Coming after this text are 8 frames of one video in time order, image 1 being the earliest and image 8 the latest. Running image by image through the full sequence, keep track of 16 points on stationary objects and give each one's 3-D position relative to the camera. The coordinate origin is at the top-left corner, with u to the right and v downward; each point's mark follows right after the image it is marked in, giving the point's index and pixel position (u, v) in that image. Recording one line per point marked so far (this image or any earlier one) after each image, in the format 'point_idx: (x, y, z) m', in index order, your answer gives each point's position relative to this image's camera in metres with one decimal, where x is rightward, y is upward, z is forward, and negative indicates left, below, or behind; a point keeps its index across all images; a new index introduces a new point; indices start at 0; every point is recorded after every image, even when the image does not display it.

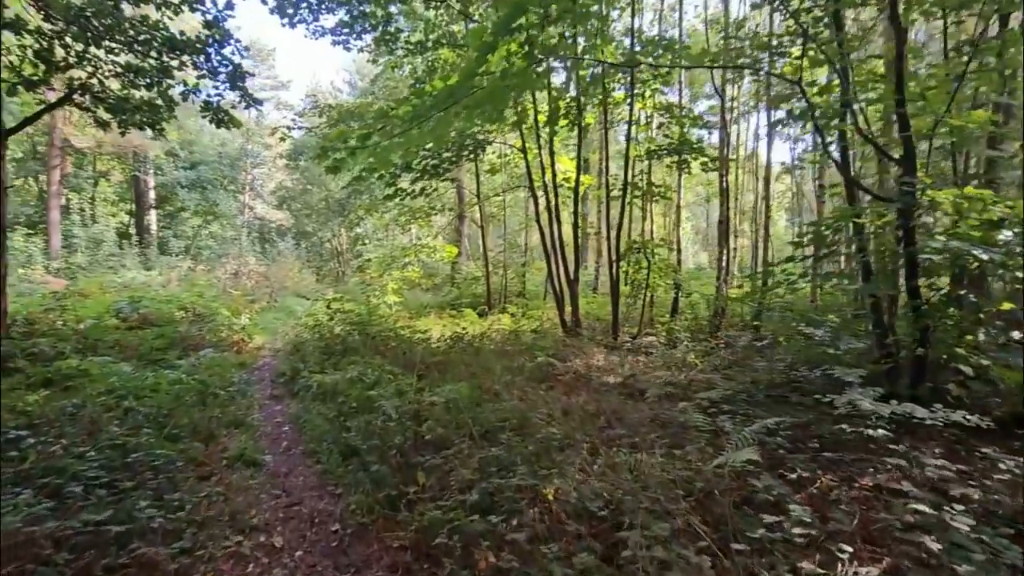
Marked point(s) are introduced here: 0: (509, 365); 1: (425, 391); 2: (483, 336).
0: (0.0, -1.2, +7.6) m
1: (-1.0, -1.3, +6.1) m
2: (-0.5, -1.0, +10.1) m
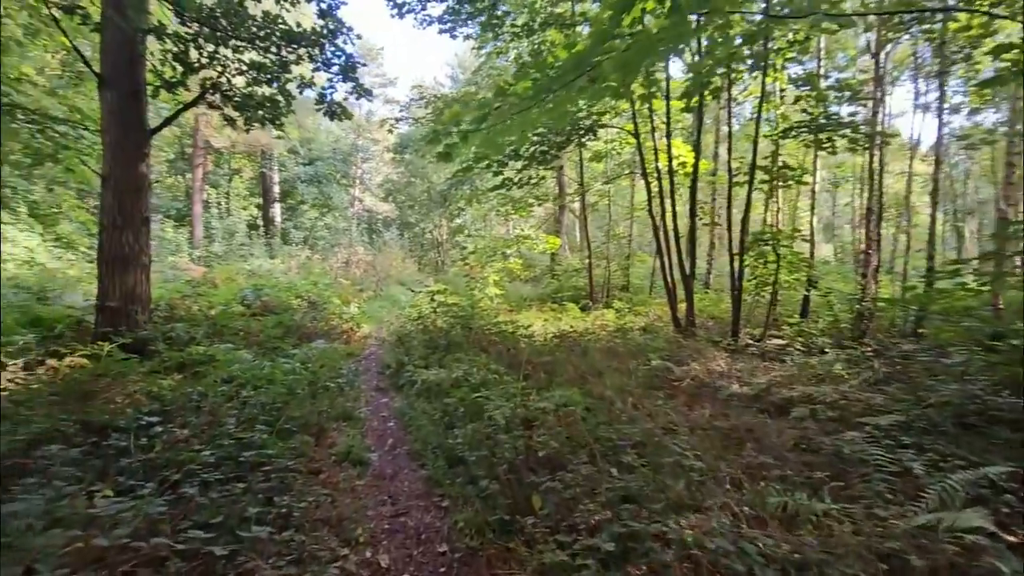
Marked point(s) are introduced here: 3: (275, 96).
0: (+1.5, -1.1, +7.0) m
1: (+0.2, -1.2, +5.7) m
2: (+1.4, -0.9, +9.5) m
3: (-3.7, +3.0, +7.8) m
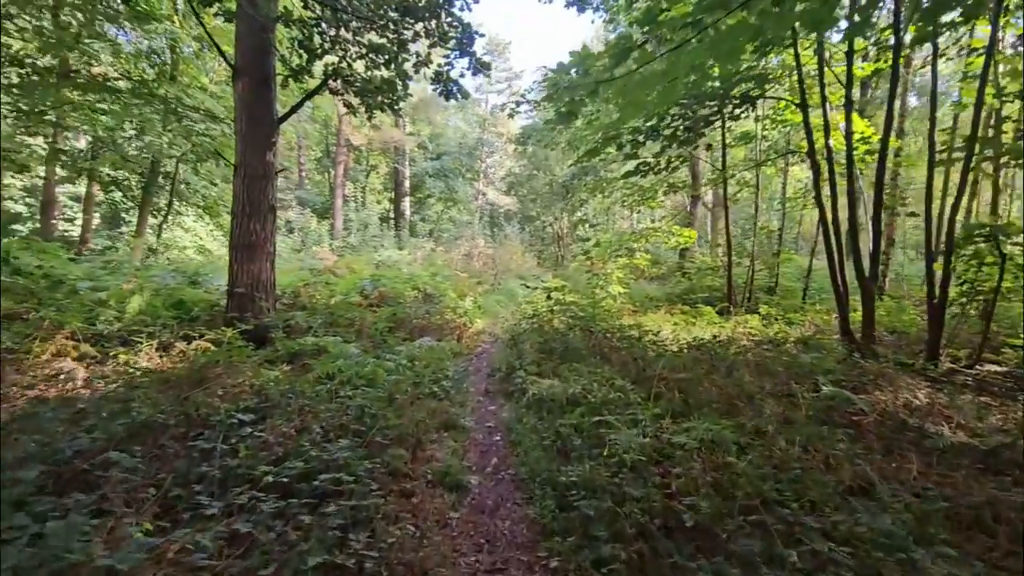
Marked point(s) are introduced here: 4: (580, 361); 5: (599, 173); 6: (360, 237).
0: (+2.9, -1.2, +5.6) m
1: (+1.4, -1.2, +4.6) m
2: (+3.5, -0.9, +8.0) m
3: (-1.8, +3.1, +7.5) m
4: (+0.9, -0.9, +6.6) m
5: (+2.8, +3.7, +16.4) m
6: (-5.6, +1.9, +19.5) m
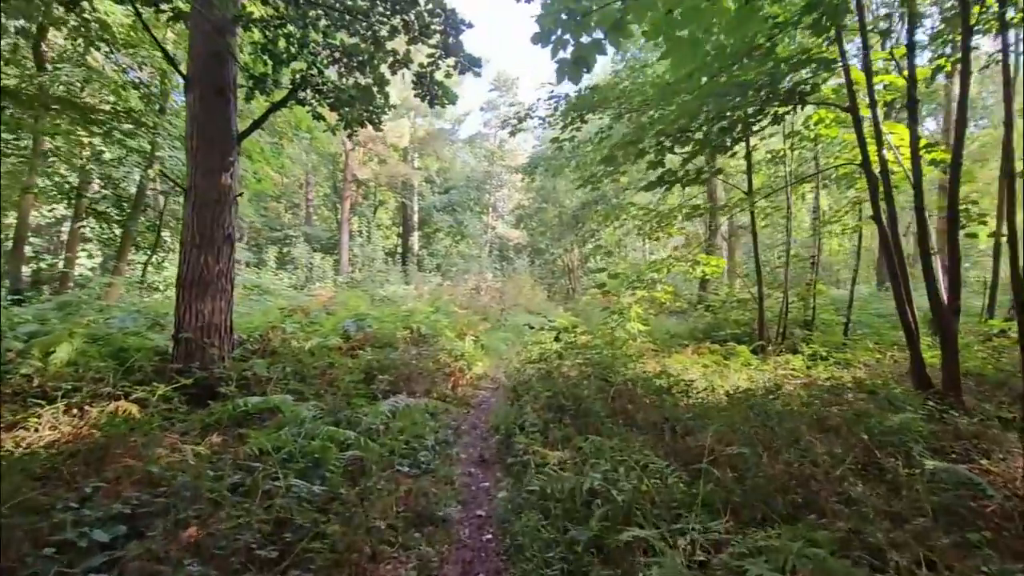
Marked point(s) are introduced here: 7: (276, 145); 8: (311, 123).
0: (+2.9, -1.5, +4.1) m
1: (+1.4, -1.5, +3.2) m
2: (+3.5, -1.4, +6.6) m
3: (-1.8, +2.6, +6.5) m
4: (+0.9, -1.4, +5.2) m
5: (+3.0, +2.7, +15.3) m
6: (-5.3, +0.6, +18.5) m
7: (-6.7, +4.0, +14.5) m
8: (-5.7, +4.7, +14.6) m
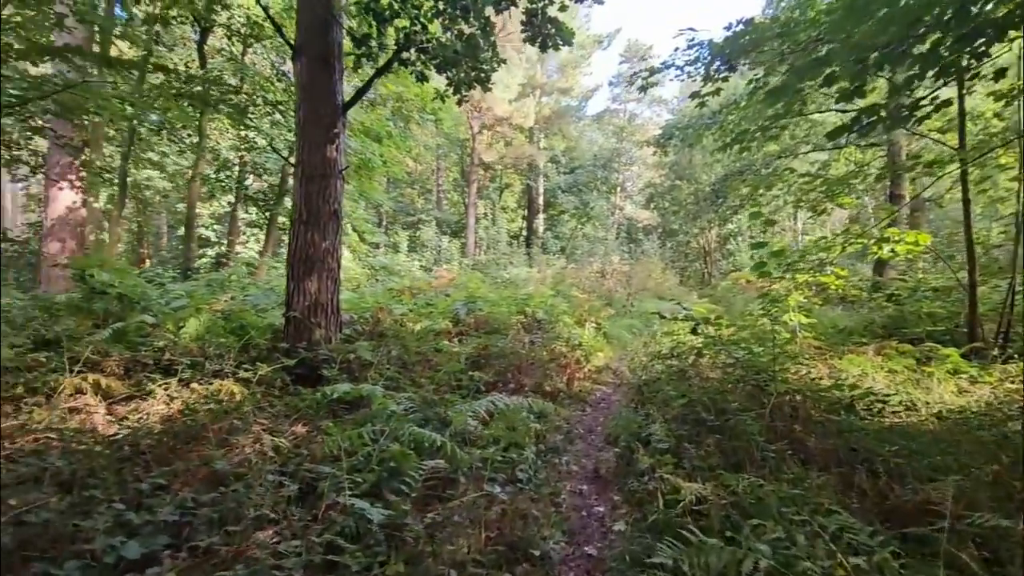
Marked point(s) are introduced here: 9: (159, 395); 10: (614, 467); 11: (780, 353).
0: (+3.6, -1.4, +2.4) m
1: (+1.8, -1.4, +1.9) m
2: (+4.7, -1.2, +4.7) m
3: (-0.4, +2.8, +5.8) m
4: (+1.9, -1.2, +4.0) m
5: (+6.4, +3.1, +13.1) m
6: (-0.9, +1.2, +18.3) m
7: (-3.1, +4.6, +14.6) m
8: (-2.2, +5.2, +14.5) m
9: (-3.3, -1.0, +4.8) m
10: (+0.9, -1.5, +4.3) m
11: (+3.3, -0.8, +6.2) m
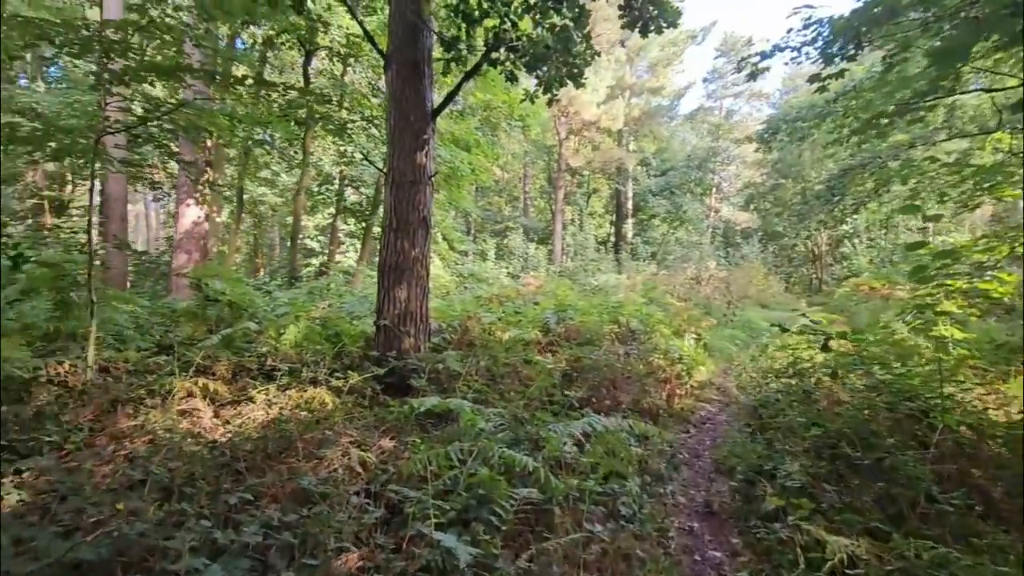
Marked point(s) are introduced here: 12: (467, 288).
0: (+3.9, -1.5, +1.4) m
1: (+2.2, -1.5, +1.2) m
2: (+5.5, -1.3, +3.5) m
3: (+0.6, +2.7, +5.4) m
4: (+2.5, -1.3, +3.2) m
5: (+8.5, +2.9, +11.5) m
6: (+2.2, +1.0, +17.8) m
7: (-0.6, +4.3, +14.7) m
8: (+0.3, +5.0, +14.3) m
9: (-2.4, -1.1, +5.0) m
10: (+1.6, -1.5, +3.8) m
11: (+4.3, -0.9, +5.2) m
12: (-1.0, 0.0, +11.1) m
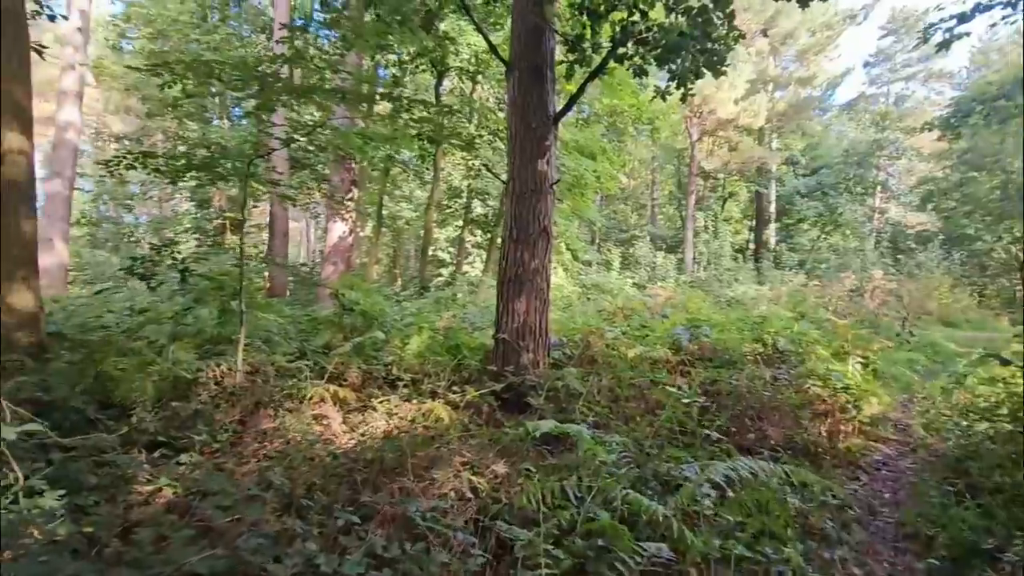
0: (+4.1, -1.5, +0.1) m
1: (+2.3, -1.5, +0.3) m
2: (+6.1, -1.4, +1.7) m
3: (+1.8, +2.6, +4.8) m
4: (+3.1, -1.4, +2.1) m
5: (+11.0, +2.6, +8.8) m
6: (+6.4, +0.6, +16.4) m
7: (+2.9, +4.0, +14.1) m
8: (+3.7, +4.7, +13.6) m
9: (-1.3, -1.2, +5.0) m
10: (+2.4, -1.7, +2.9) m
11: (+5.4, -1.0, +3.7) m
12: (+1.7, -0.2, +10.7) m
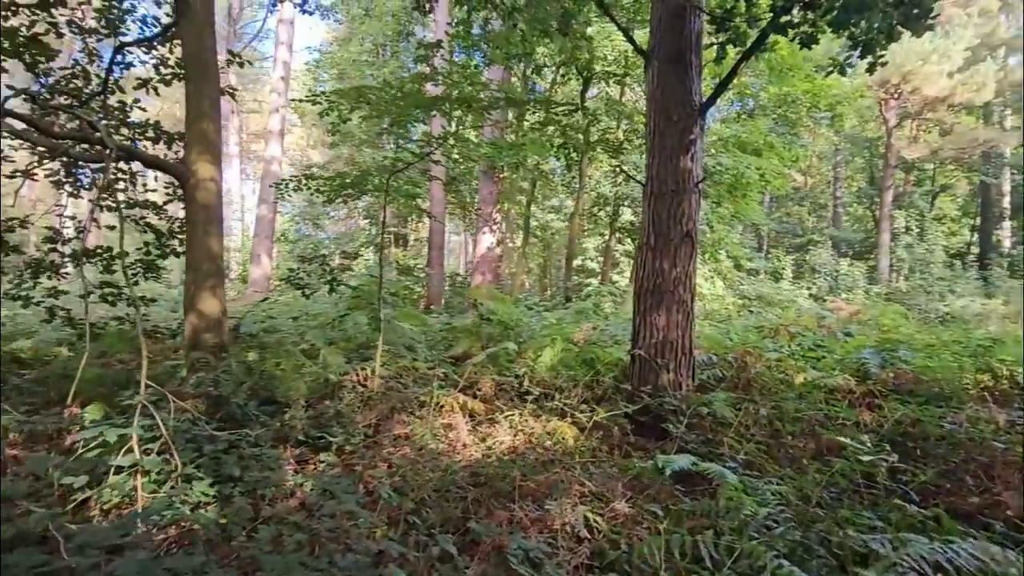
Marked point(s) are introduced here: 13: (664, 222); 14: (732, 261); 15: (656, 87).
0: (+3.6, -1.6, -1.5) m
1: (+2.0, -1.5, -0.7) m
2: (+6.0, -1.5, -0.5) m
3: (+2.9, +2.5, +3.8) m
4: (+3.3, -1.4, +0.8) m
5: (+12.8, +2.4, +4.9) m
6: (+10.6, +0.2, +13.5) m
7: (+6.7, +3.7, +12.4) m
8: (+7.3, +4.4, +11.7) m
9: (0.0, -1.3, +4.9) m
10: (+2.8, -1.7, +1.7) m
11: (+5.9, -1.1, +1.6) m
12: (+4.5, -0.5, +9.4) m
13: (+1.5, +0.6, +5.0) m
14: (+5.9, +0.7, +13.7) m
15: (+1.5, +2.0, +5.1) m
